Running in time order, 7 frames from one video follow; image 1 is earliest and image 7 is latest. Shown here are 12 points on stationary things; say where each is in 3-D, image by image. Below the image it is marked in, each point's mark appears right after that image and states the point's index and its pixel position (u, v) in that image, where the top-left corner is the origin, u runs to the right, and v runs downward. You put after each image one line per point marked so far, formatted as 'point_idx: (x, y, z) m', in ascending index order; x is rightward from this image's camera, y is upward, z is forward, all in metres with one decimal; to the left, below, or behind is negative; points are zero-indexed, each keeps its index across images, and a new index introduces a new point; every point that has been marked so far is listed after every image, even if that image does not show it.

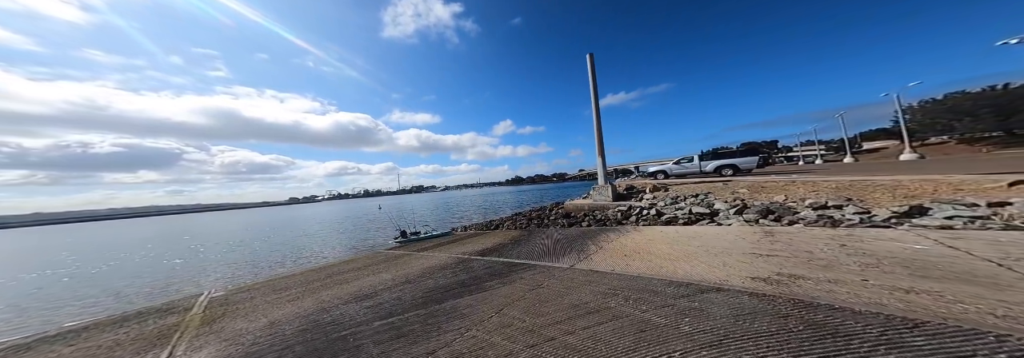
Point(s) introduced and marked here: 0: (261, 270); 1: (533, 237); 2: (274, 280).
0: (-10.7, -3.9, +10.2) m
1: (+0.8, -2.4, +9.2) m
2: (-7.9, -3.3, +7.9) m
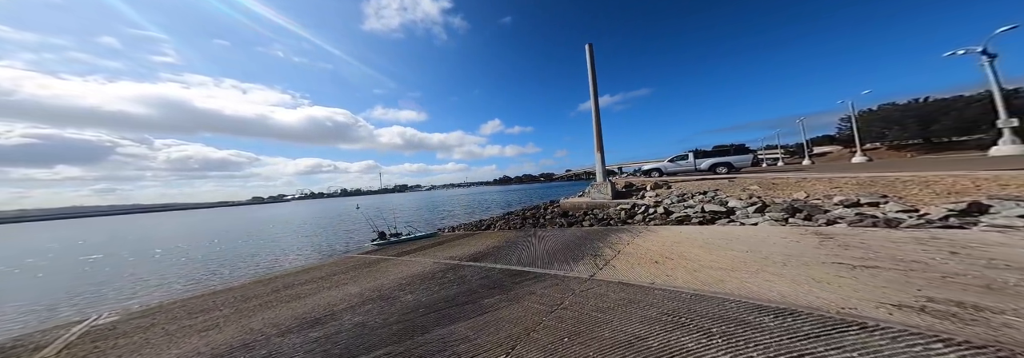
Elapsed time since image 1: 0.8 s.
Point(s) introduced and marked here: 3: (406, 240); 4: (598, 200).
0: (-11.1, -3.7, +8.4) m
1: (+0.5, -2.2, +8.3) m
2: (-8.1, -3.1, +6.3) m
3: (-7.7, -4.5, +17.0) m
4: (+4.8, -1.1, +12.5) m
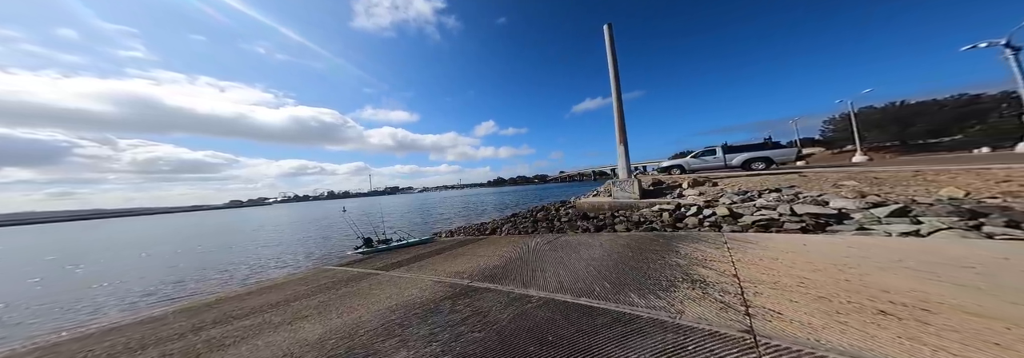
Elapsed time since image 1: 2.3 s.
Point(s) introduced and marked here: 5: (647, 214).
0: (-10.5, -3.6, +6.3) m
1: (+1.1, -2.1, +6.6) m
2: (-7.4, -3.0, +4.3) m
3: (-7.4, -4.4, +15.0) m
4: (+5.3, -1.0, +11.0) m
5: (+4.9, -1.2, +8.4) m
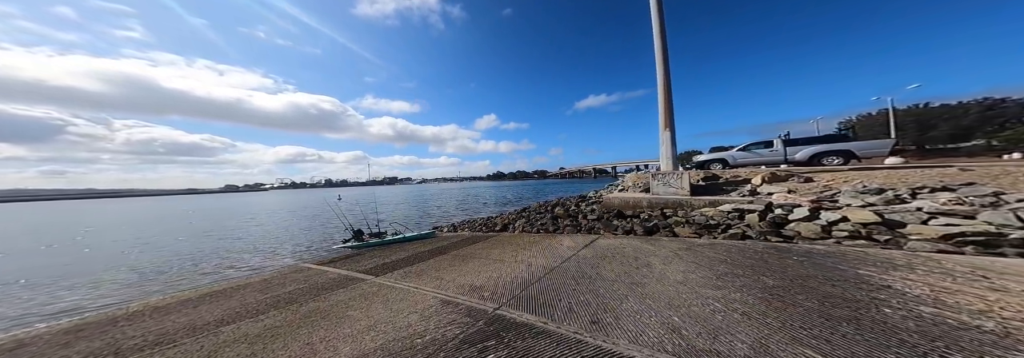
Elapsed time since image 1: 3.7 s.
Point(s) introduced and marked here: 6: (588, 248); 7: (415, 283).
0: (-9.8, -2.8, +4.4) m
1: (+1.9, -1.7, +4.7) m
2: (-6.6, -2.4, +2.4) m
3: (-6.7, -3.6, +13.1) m
4: (+6.1, -0.7, +9.1) m
5: (+5.6, -1.0, +6.5) m
6: (+2.2, -2.0, +6.8) m
7: (-2.6, -2.7, +6.2) m
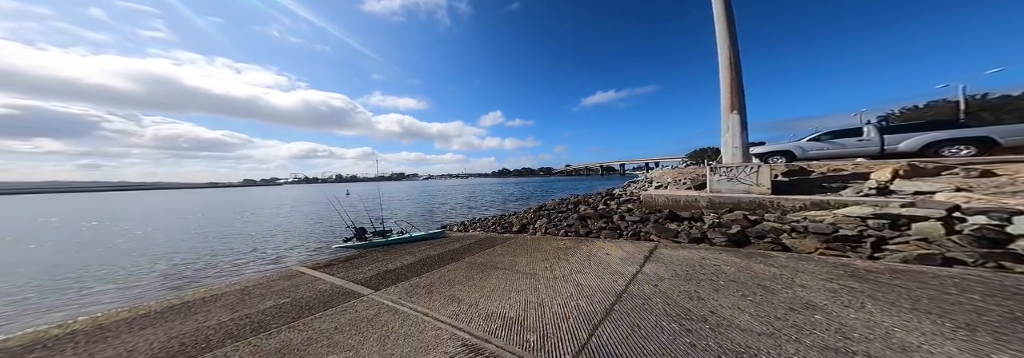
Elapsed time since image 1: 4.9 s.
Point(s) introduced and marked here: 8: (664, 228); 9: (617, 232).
0: (-9.0, -2.5, +3.0) m
1: (+2.7, -1.5, +3.0) m
2: (-5.9, -2.1, +0.9) m
3: (-5.7, -3.2, +11.7) m
4: (+7.1, -0.5, +7.2) m
5: (+6.5, -0.8, +4.7) m
6: (+3.1, -1.8, +5.1) m
7: (-1.7, -2.5, +4.6) m
8: (+4.7, -1.5, +7.1) m
9: (+3.6, -1.8, +8.3) m
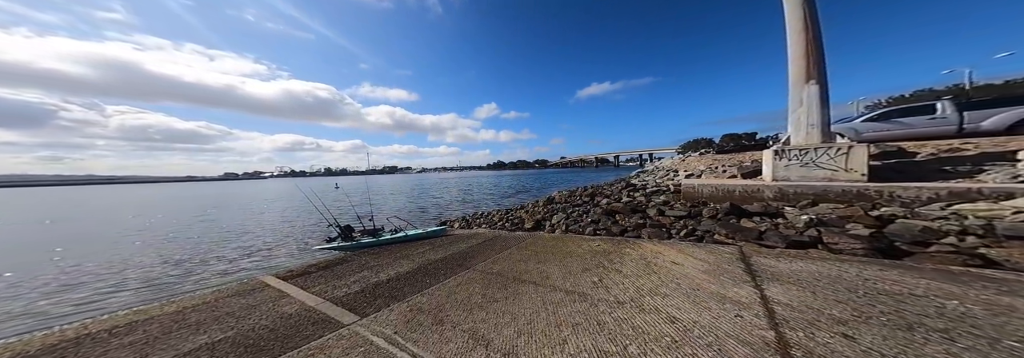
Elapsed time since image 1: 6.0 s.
0: (-8.1, -2.3, +1.0) m
1: (+3.6, -1.3, +1.3) m
2: (-5.0, -2.0, -1.0) m
3: (-5.0, -2.7, +9.8) m
4: (+7.8, -0.1, +5.6) m
5: (+7.3, -0.5, +3.0) m
6: (+3.9, -1.5, +3.4) m
7: (-0.9, -2.2, +2.8) m
8: (+5.4, -1.1, +5.5) m
9: (+4.3, -1.4, +6.6) m
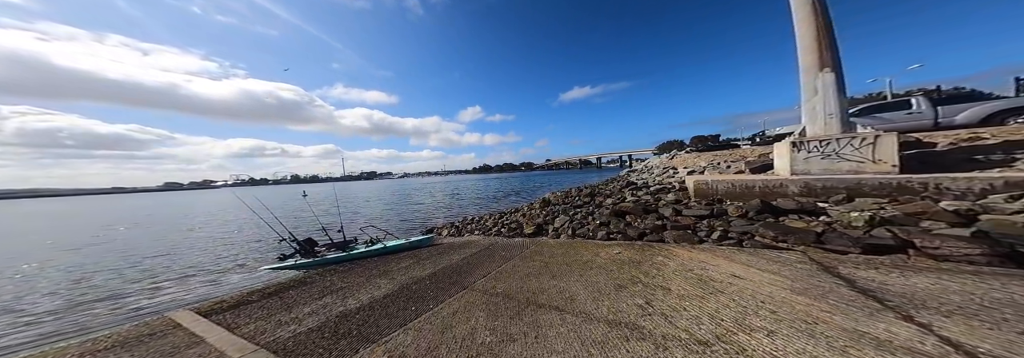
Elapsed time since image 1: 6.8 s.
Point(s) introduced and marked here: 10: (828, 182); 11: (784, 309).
0: (-7.4, -2.3, -0.9) m
1: (+4.2, -1.1, +0.2) m
2: (-4.1, -1.9, -2.7) m
3: (-5.1, -2.8, +8.0) m
4: (+8.0, +0.1, +4.9) m
5: (+7.8, -0.2, +2.3) m
6: (+4.3, -1.3, +2.4) m
7: (-0.4, -2.1, +1.4) m
8: (+5.7, -0.9, +4.6) m
9: (+4.5, -1.3, +5.6) m
10: (+8.1, 0.0, +5.7) m
11: (+3.1, -1.6, +2.6) m
